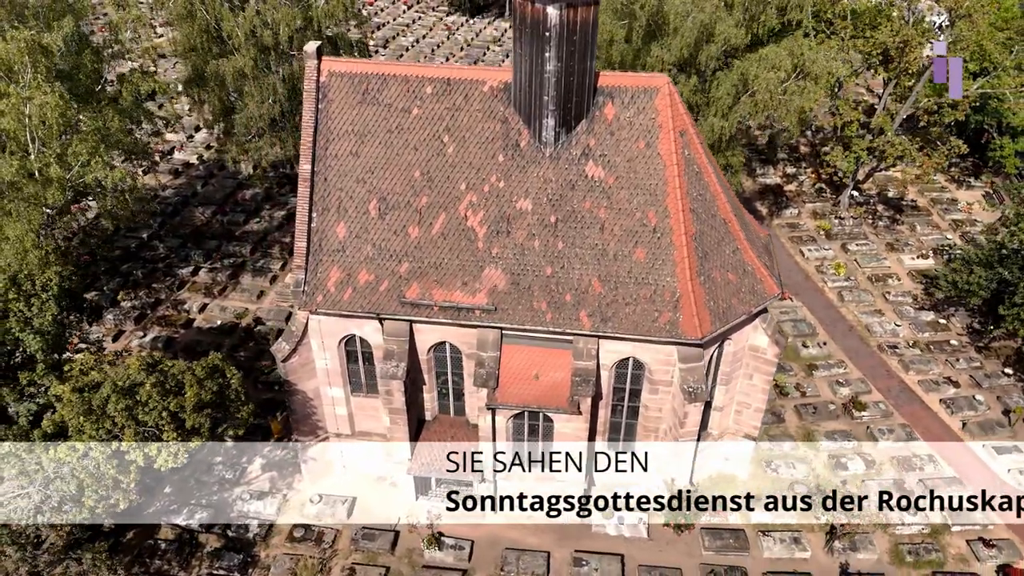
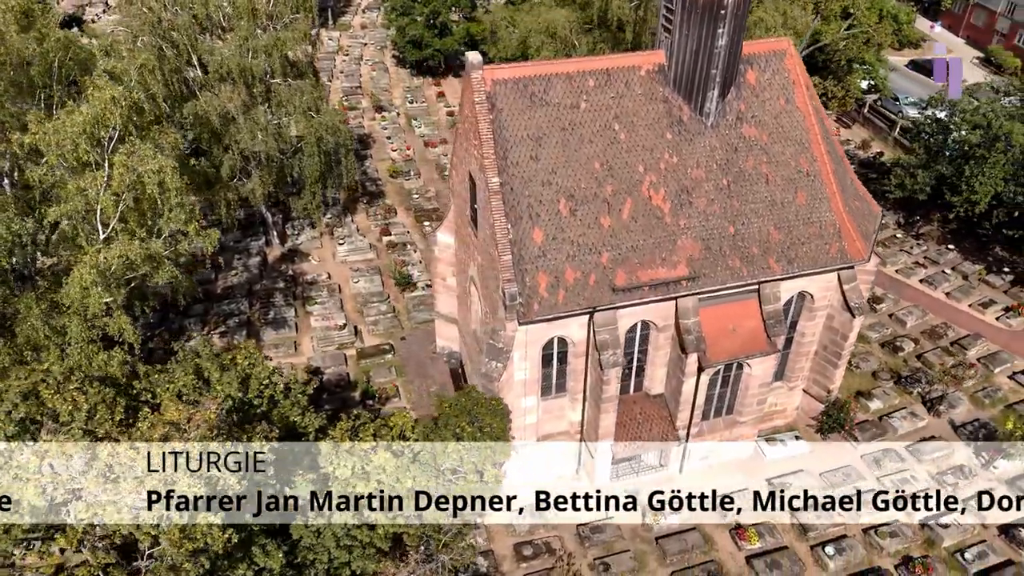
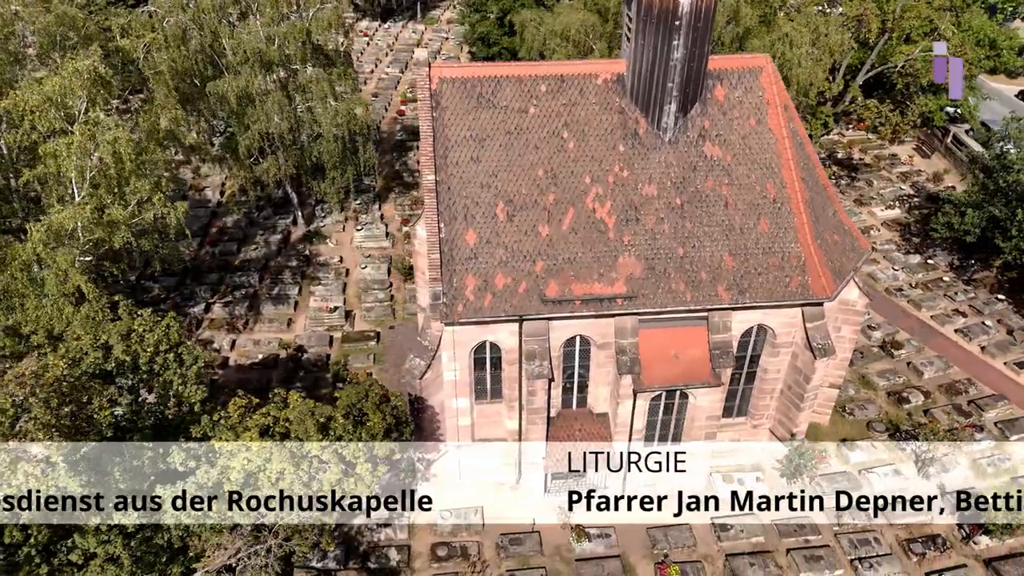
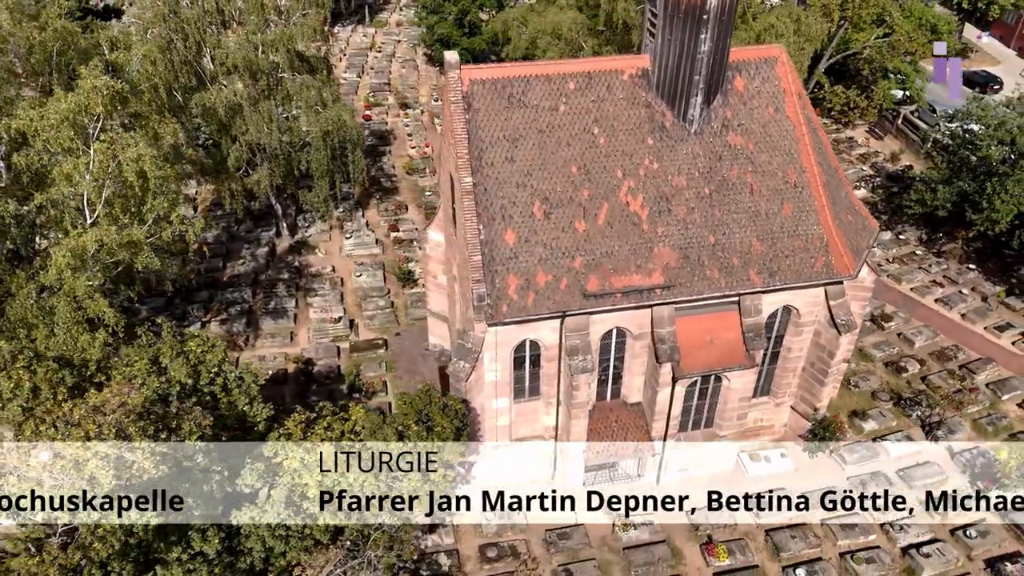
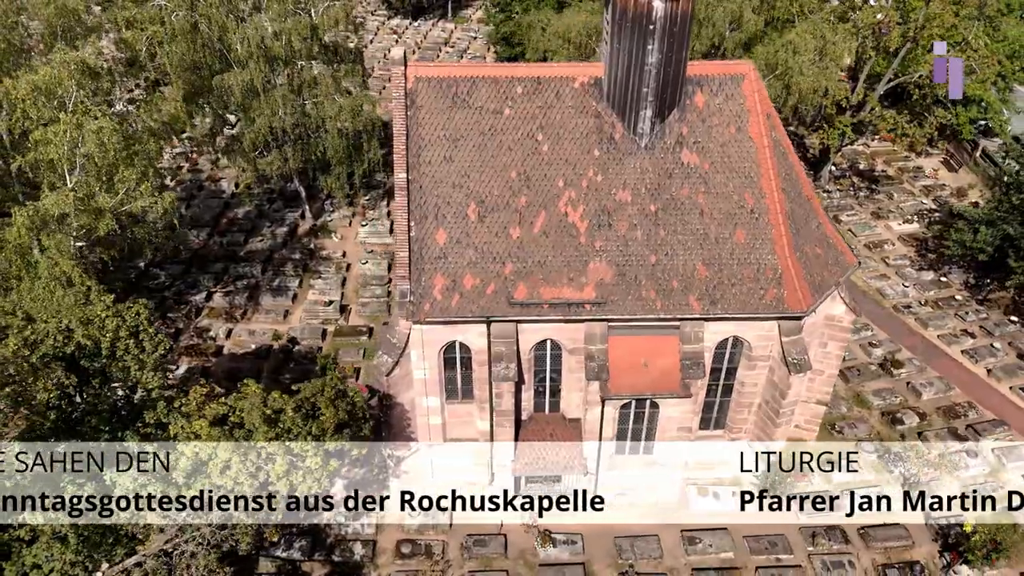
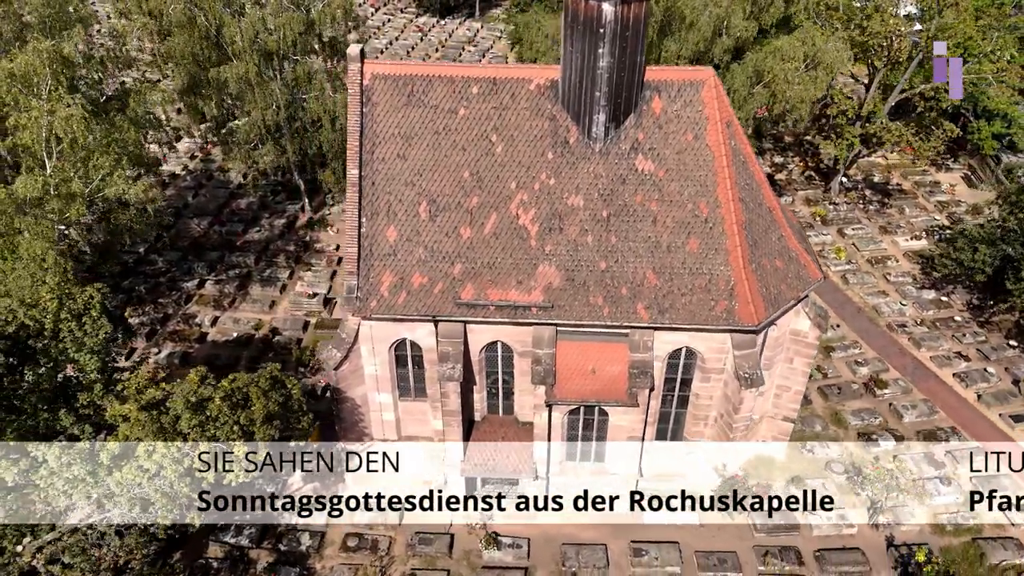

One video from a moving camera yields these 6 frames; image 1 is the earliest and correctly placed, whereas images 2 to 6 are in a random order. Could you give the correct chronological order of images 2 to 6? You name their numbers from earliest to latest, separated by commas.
6, 5, 3, 4, 2
